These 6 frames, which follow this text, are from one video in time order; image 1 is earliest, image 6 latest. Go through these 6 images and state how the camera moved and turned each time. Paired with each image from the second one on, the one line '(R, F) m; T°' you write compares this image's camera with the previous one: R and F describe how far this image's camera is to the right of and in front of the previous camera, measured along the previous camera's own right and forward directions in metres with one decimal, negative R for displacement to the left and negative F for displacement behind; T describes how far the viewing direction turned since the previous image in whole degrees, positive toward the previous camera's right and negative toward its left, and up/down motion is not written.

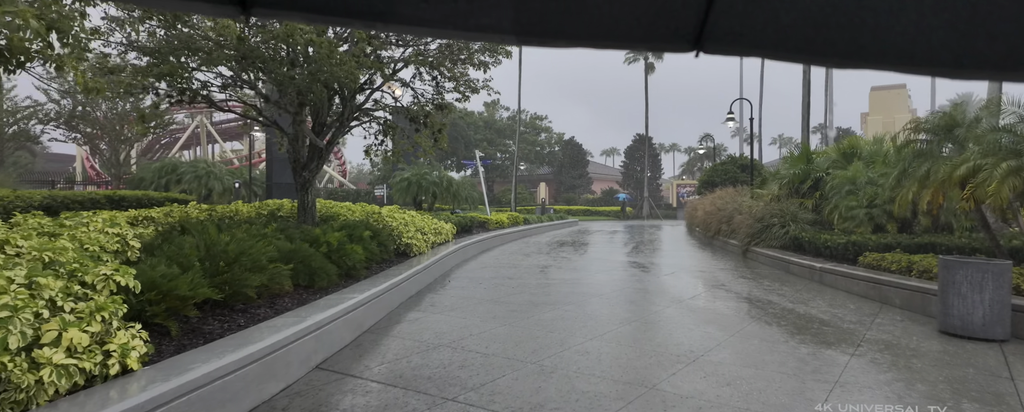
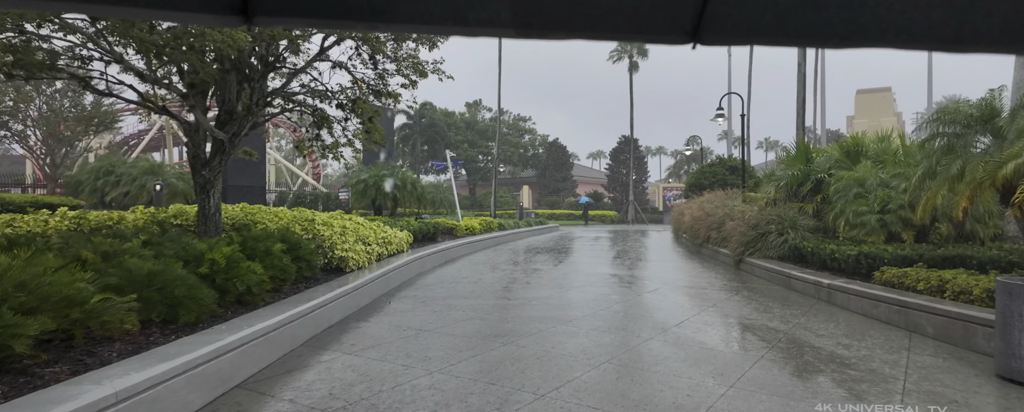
(+0.5, +1.4) m; +1°
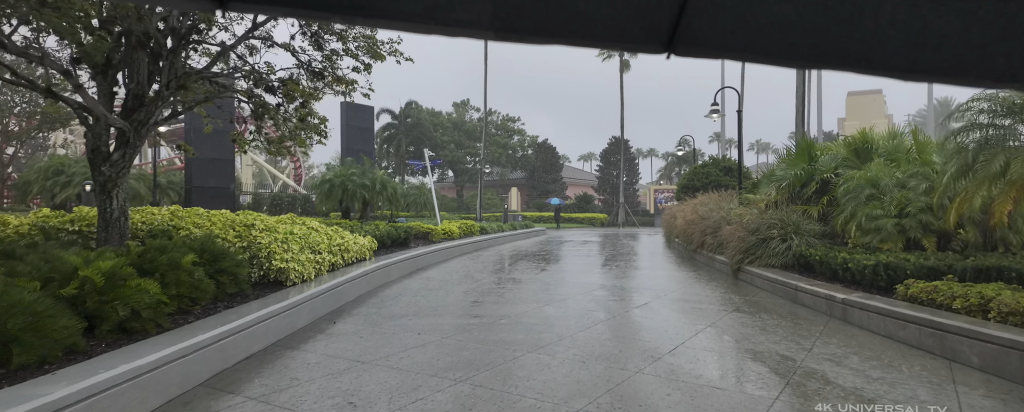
(+0.3, +1.1) m; +1°
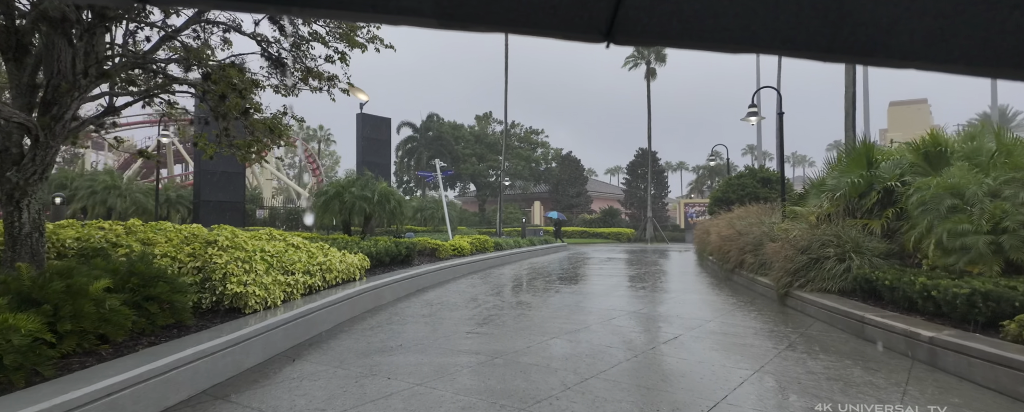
(+0.3, +1.2) m; -3°
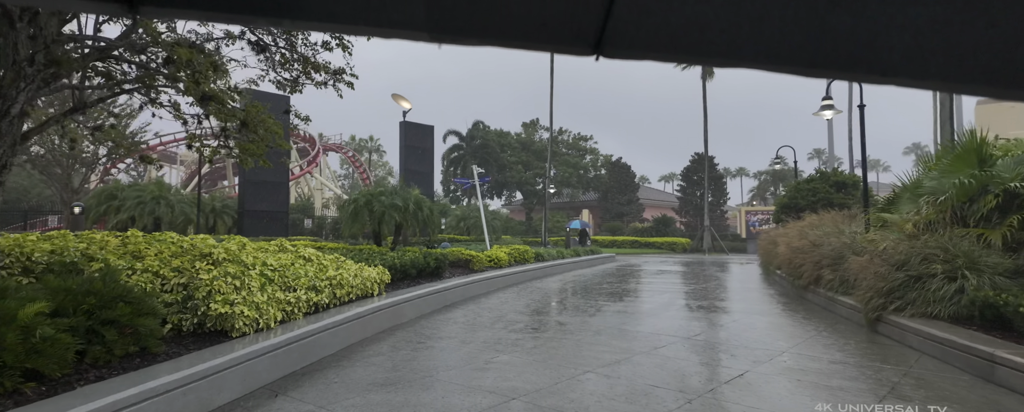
(+0.3, +1.0) m; -6°
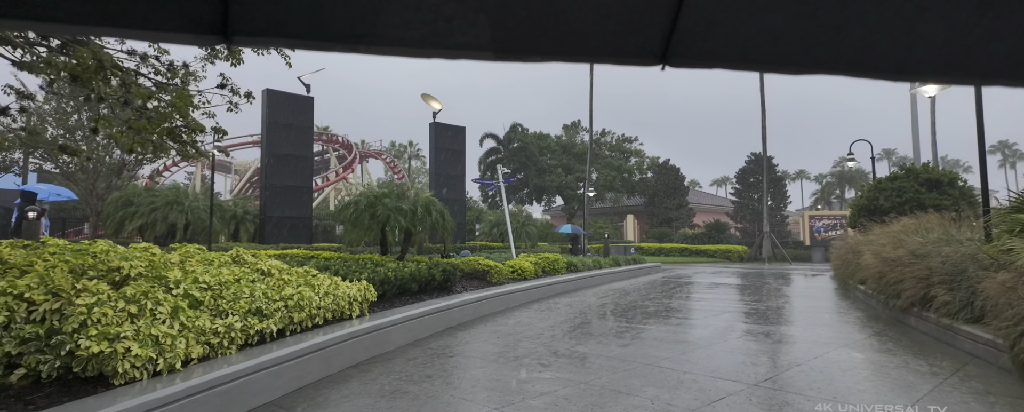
(+0.4, +1.6) m; -5°
